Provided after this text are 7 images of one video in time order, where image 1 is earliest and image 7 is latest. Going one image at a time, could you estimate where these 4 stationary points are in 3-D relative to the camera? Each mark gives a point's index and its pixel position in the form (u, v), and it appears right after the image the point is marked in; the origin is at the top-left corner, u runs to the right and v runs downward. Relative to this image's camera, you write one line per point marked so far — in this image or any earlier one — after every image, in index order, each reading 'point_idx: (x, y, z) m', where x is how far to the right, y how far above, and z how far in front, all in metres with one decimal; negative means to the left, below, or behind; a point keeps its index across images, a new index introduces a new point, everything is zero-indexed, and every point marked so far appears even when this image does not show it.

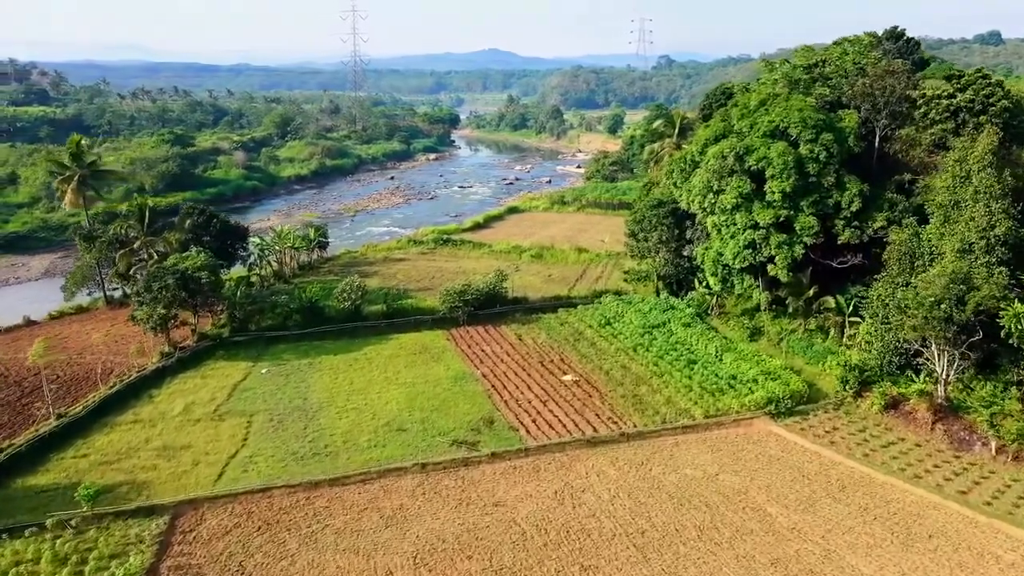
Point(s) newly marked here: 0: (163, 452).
0: (-9.7, -4.6, +18.8) m
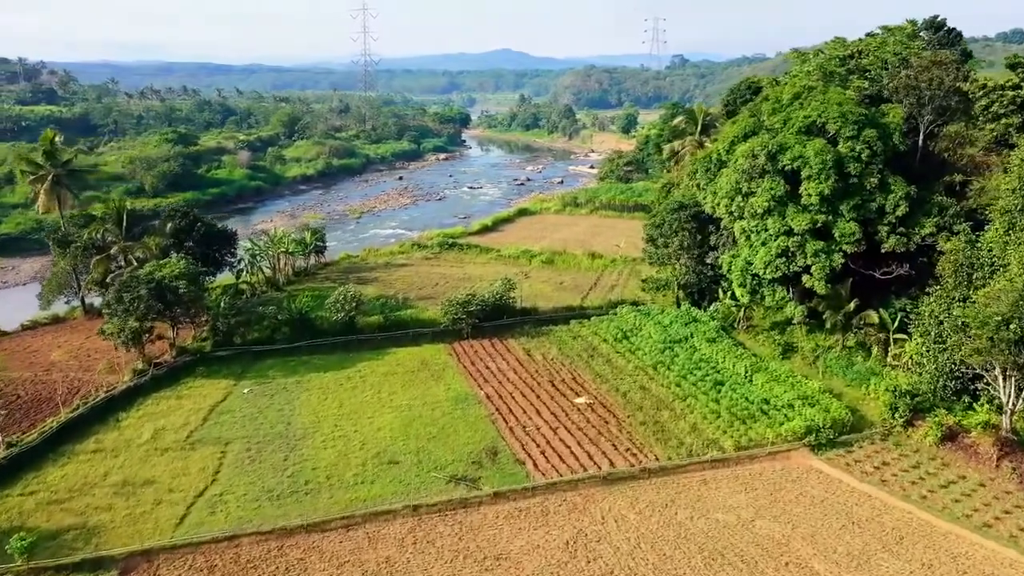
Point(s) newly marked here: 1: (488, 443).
0: (-9.6, -4.9, +16.6) m
1: (-0.7, -4.4, +19.2) m
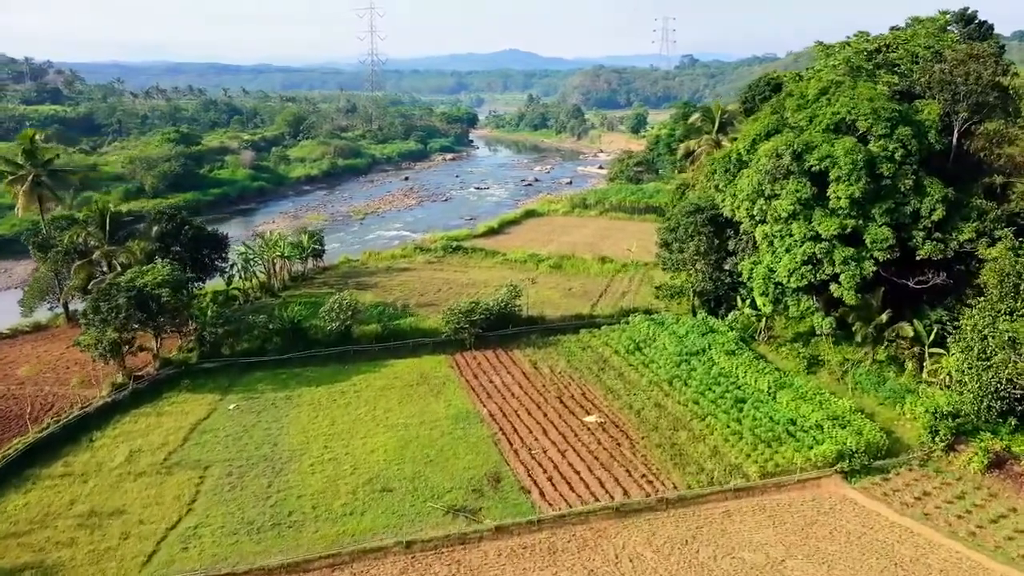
0: (-9.5, -5.2, +15.2) m
1: (-0.6, -4.7, +17.6) m
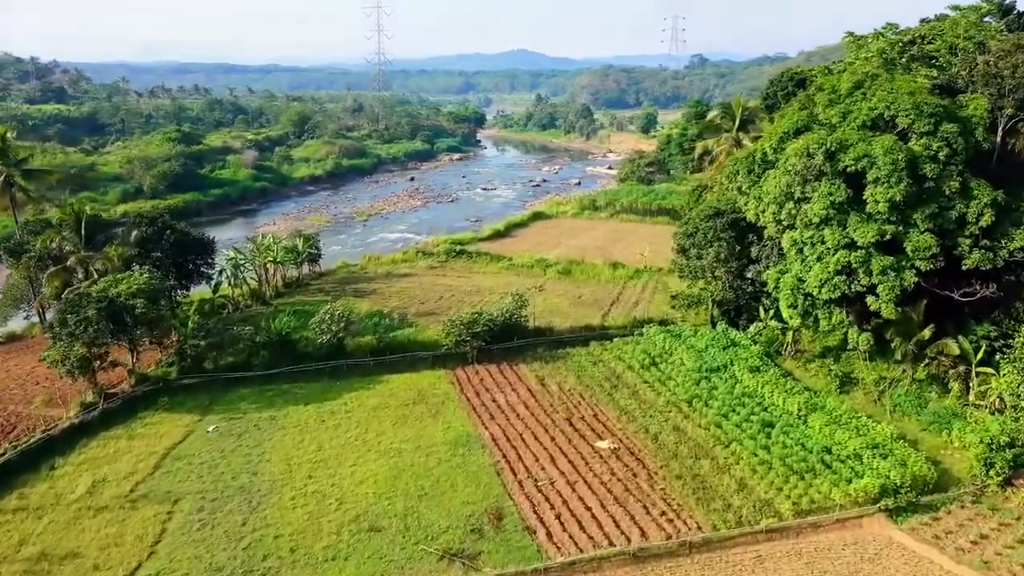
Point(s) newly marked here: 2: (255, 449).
0: (-9.4, -5.5, +13.5) m
1: (-0.5, -5.0, +15.8) m
2: (-6.9, -4.3, +18.1) m
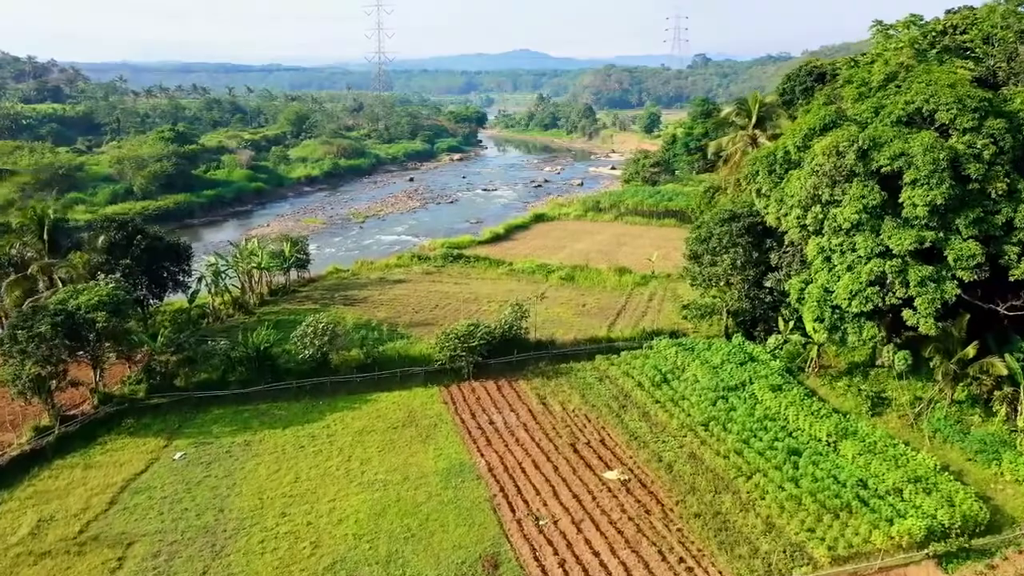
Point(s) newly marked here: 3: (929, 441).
0: (-9.5, -5.8, +11.6) m
1: (-0.5, -5.3, +13.9) m
2: (-6.9, -4.6, +16.3) m
3: (+10.7, -4.0, +17.4) m
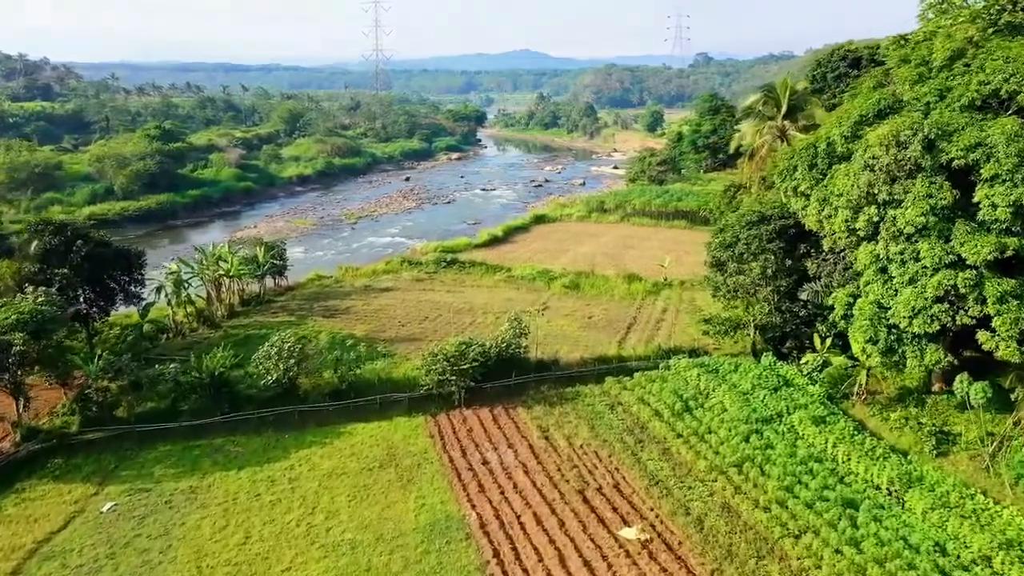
0: (-9.6, -6.2, +8.7) m
1: (-0.6, -5.7, +11.0) m
2: (-7.0, -5.0, +13.4) m
3: (+10.6, -4.3, +14.4) m
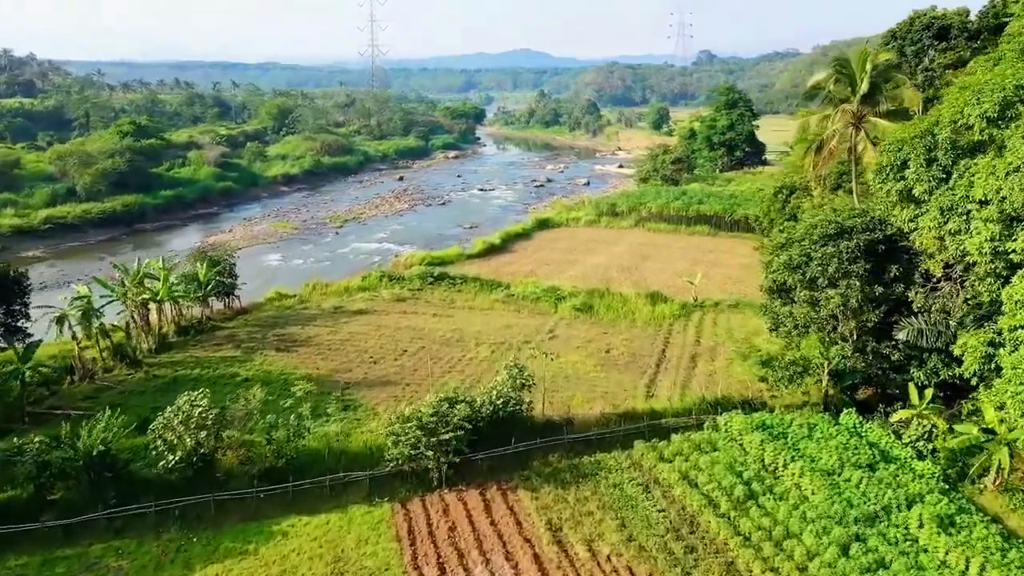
0: (-9.6, -7.0, +3.7) m
1: (-0.6, -6.5, +6.0) m
2: (-7.0, -5.8, +8.4) m
3: (+10.6, -5.1, +9.4) m
